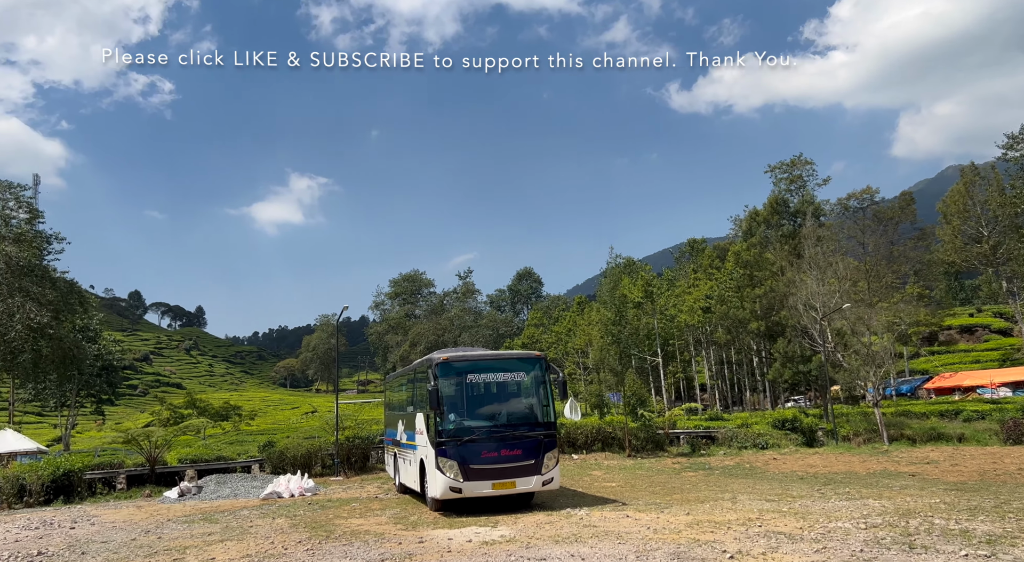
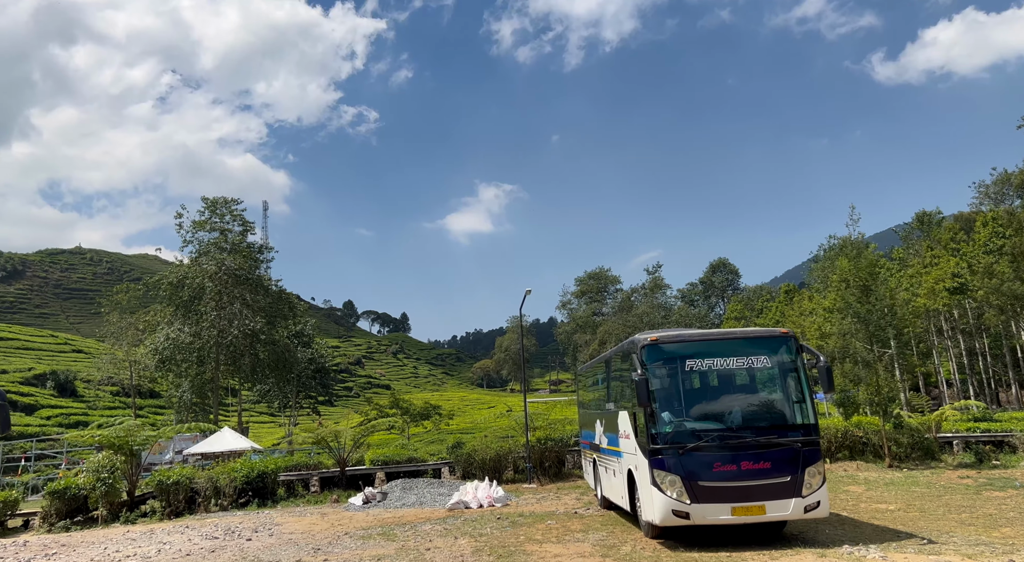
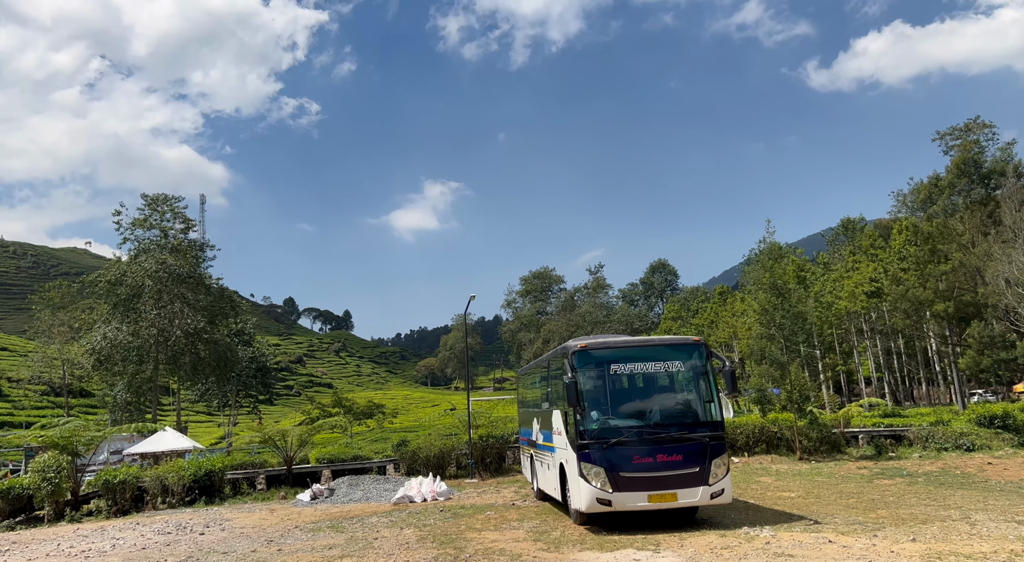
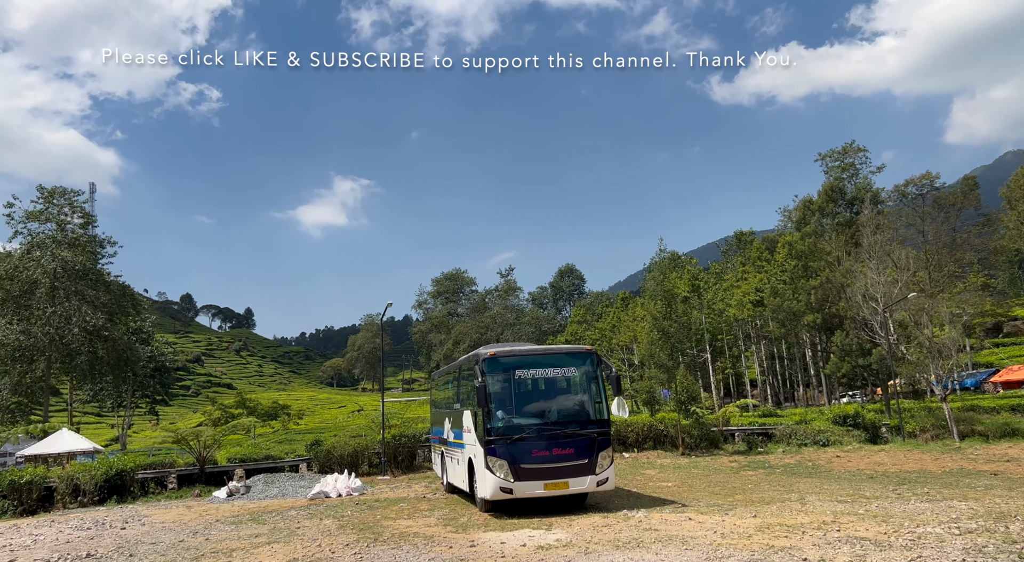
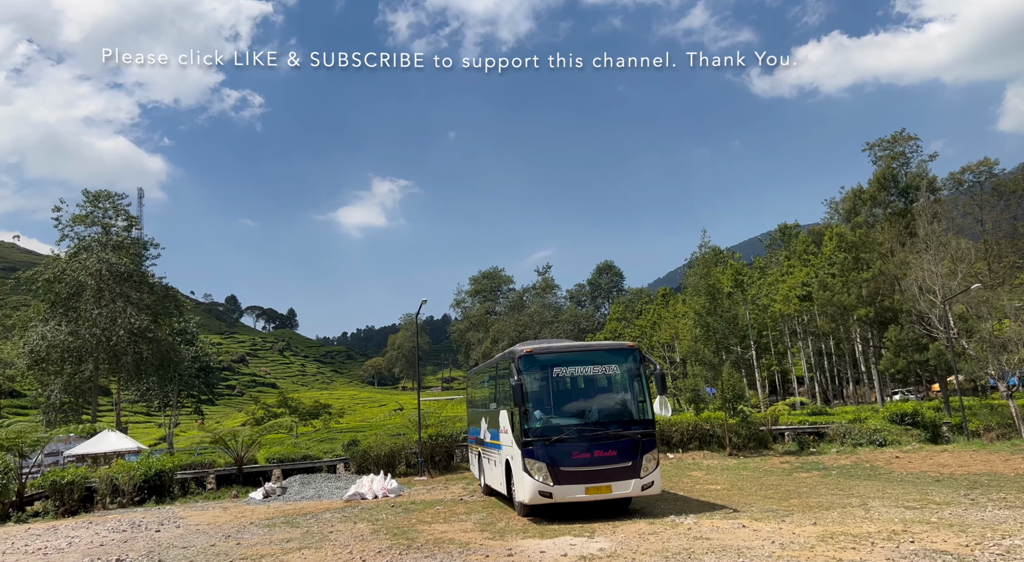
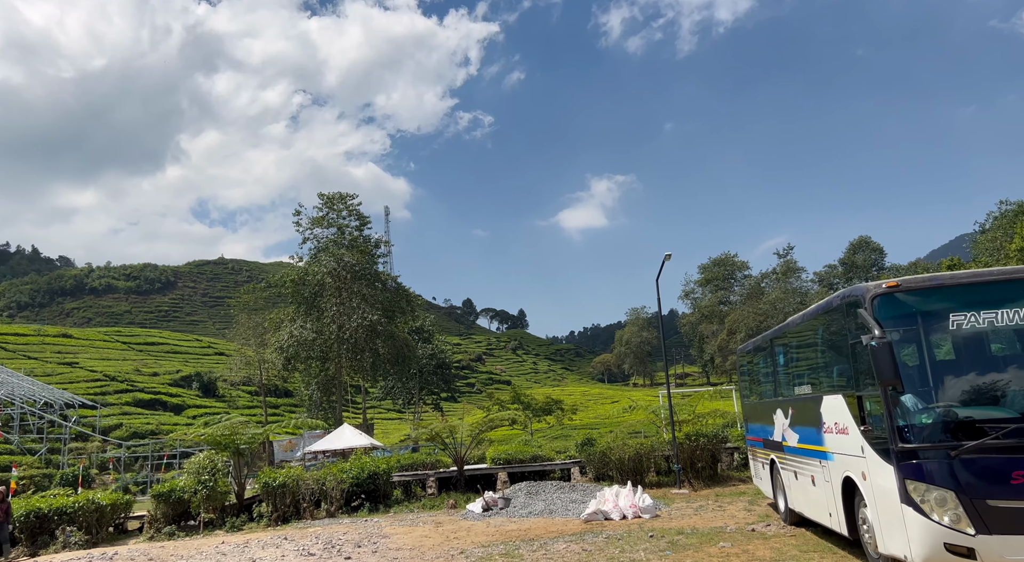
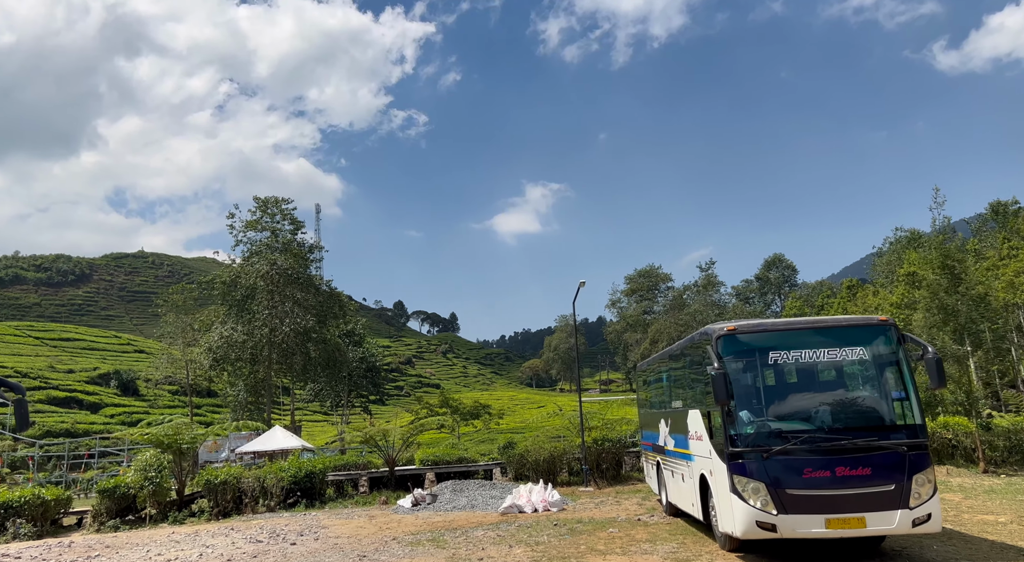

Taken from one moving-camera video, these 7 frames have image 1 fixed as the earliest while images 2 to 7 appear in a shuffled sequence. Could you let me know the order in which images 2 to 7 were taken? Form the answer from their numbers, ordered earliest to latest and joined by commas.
4, 5, 3, 2, 7, 6
